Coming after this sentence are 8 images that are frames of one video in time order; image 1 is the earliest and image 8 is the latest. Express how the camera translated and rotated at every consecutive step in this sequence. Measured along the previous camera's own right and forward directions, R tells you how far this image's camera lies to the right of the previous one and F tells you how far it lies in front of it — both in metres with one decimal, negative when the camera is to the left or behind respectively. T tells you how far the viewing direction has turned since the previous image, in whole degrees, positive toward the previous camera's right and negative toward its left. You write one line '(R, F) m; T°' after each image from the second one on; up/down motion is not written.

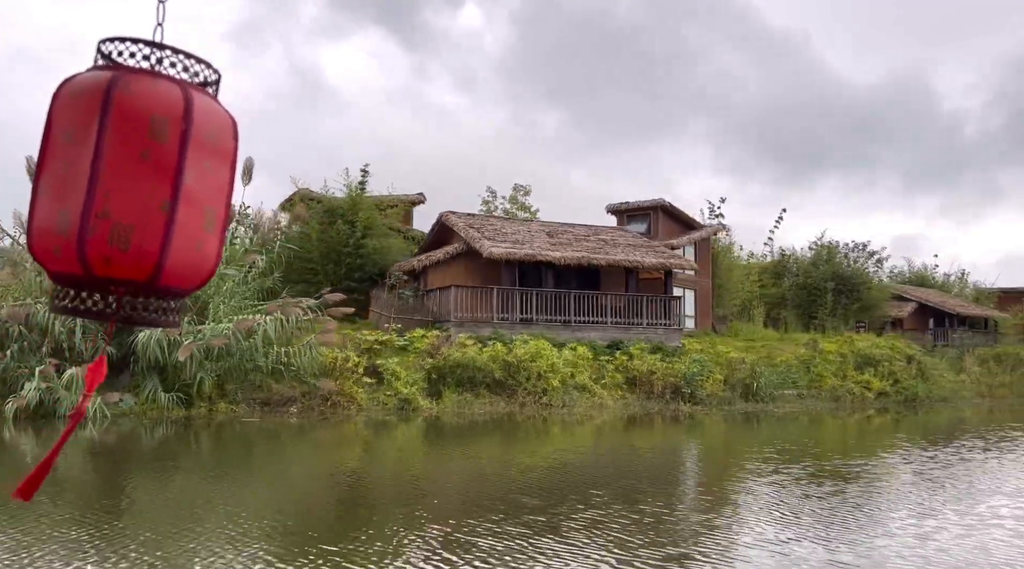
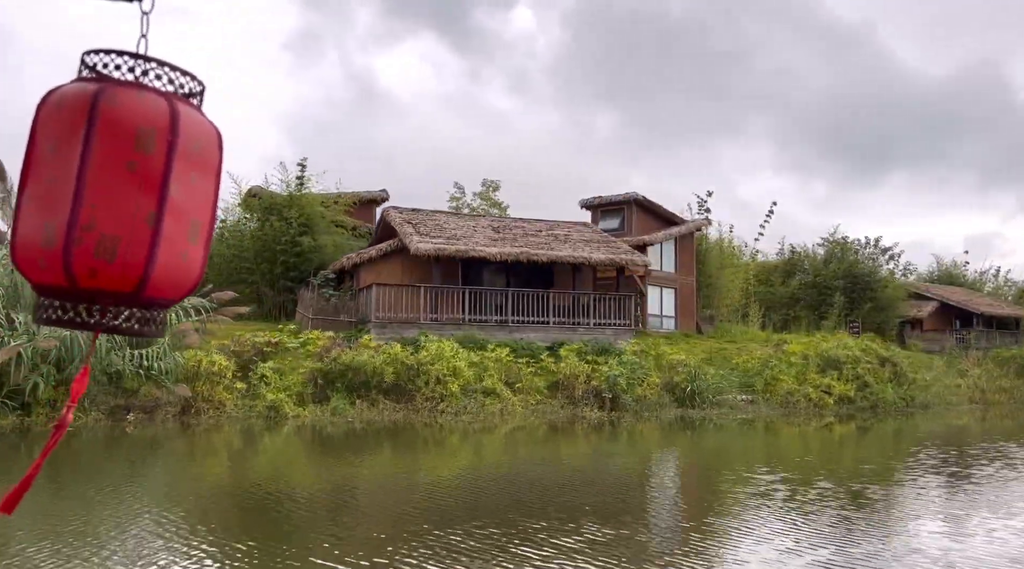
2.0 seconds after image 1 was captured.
(+2.7, +1.4) m; -3°
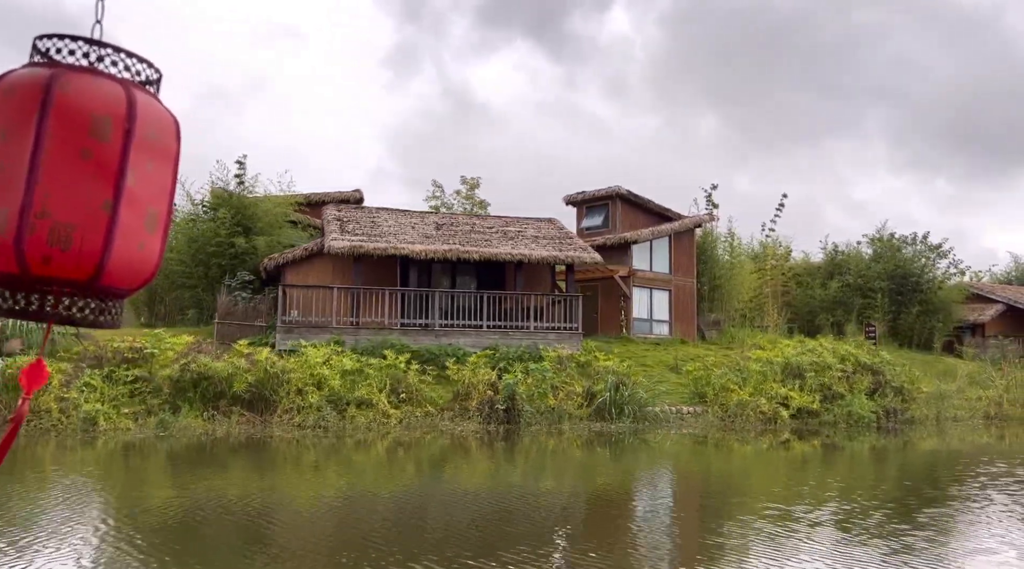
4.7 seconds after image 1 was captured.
(+3.4, +1.9) m; -6°
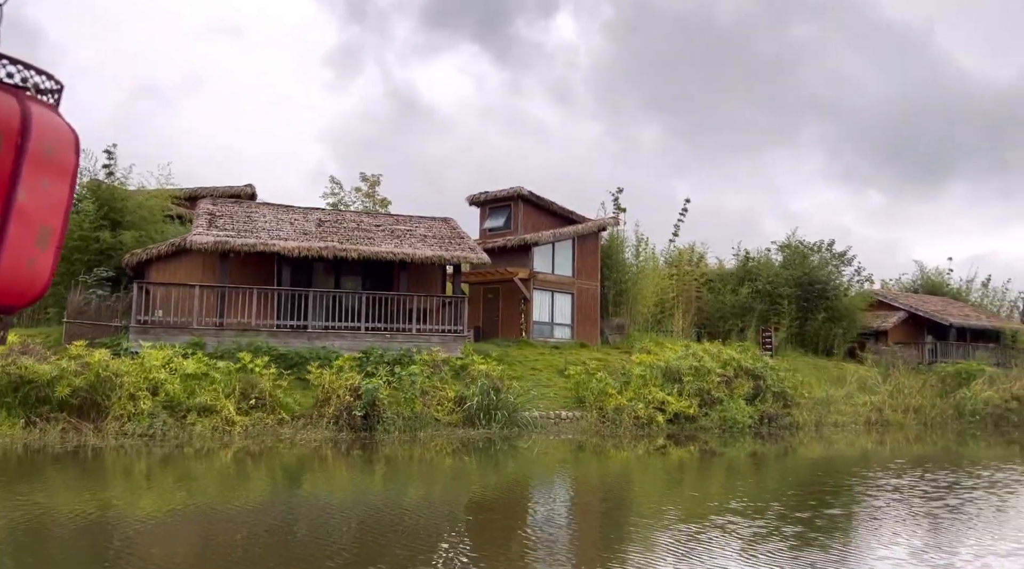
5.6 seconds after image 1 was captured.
(+1.2, +0.7) m; +4°
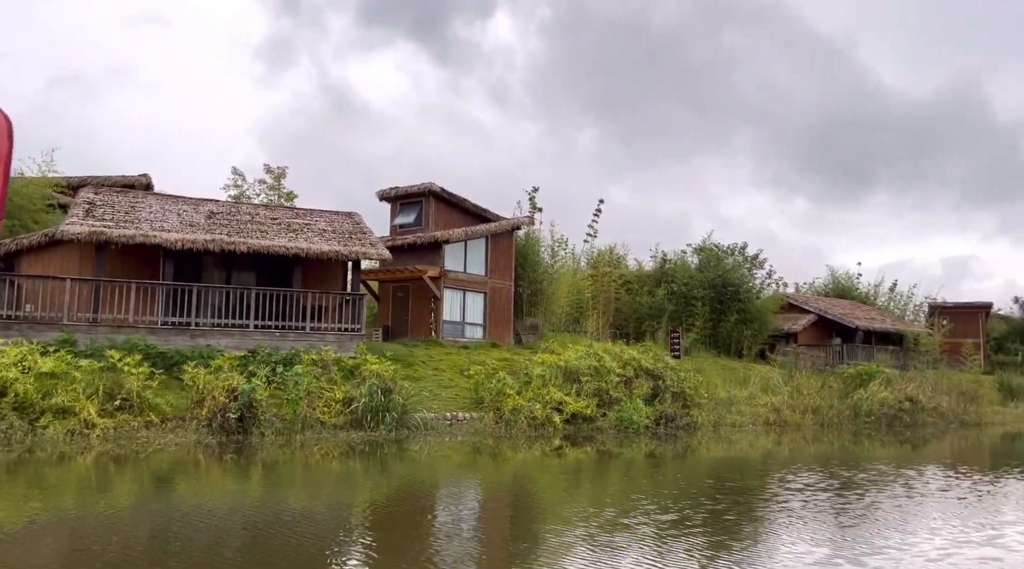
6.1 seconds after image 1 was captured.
(+0.6, +0.5) m; +5°
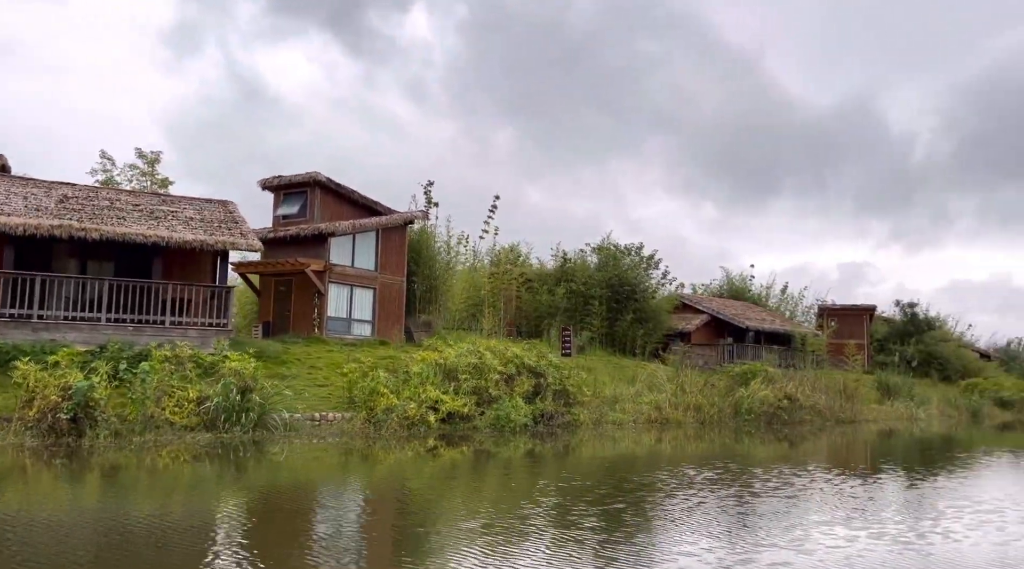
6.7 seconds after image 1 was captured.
(+0.6, +0.6) m; +6°
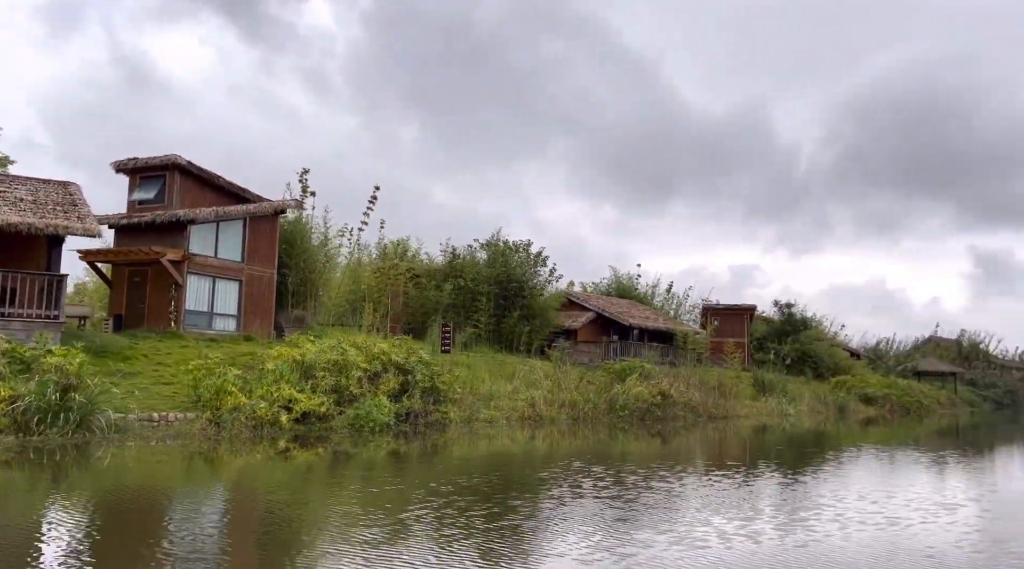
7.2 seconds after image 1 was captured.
(+0.6, +0.7) m; +7°
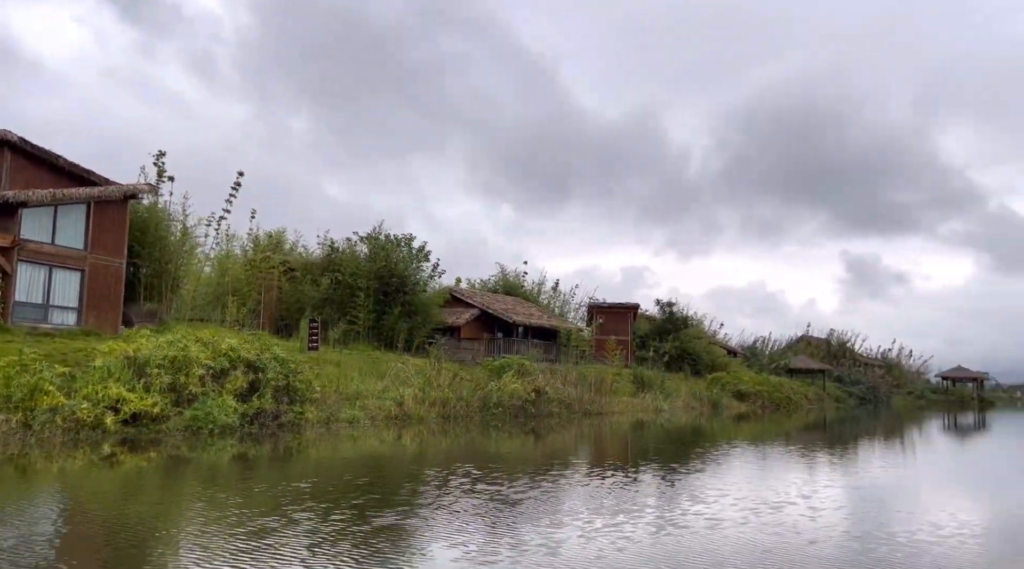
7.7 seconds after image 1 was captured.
(+0.6, +0.8) m; +7°
